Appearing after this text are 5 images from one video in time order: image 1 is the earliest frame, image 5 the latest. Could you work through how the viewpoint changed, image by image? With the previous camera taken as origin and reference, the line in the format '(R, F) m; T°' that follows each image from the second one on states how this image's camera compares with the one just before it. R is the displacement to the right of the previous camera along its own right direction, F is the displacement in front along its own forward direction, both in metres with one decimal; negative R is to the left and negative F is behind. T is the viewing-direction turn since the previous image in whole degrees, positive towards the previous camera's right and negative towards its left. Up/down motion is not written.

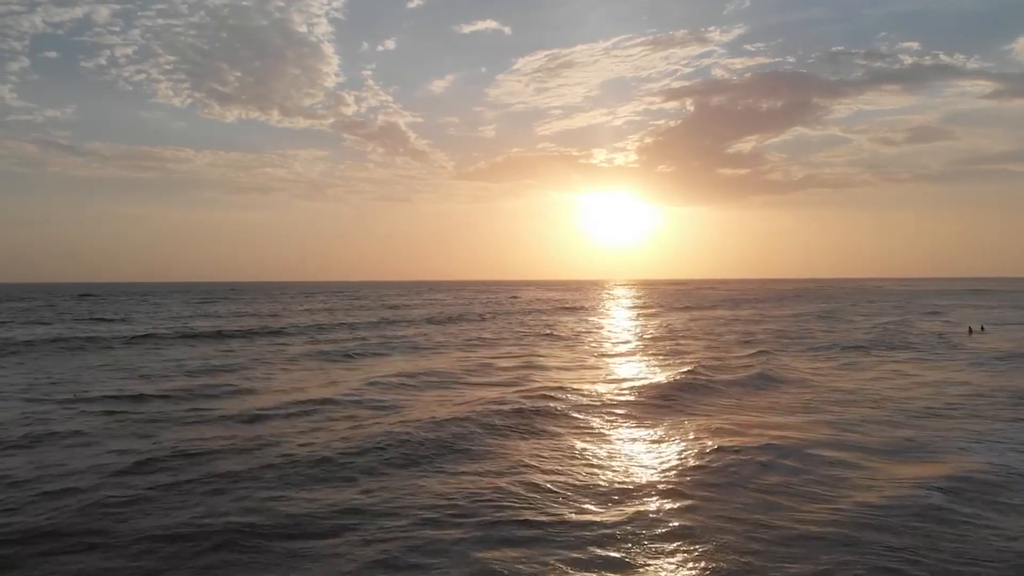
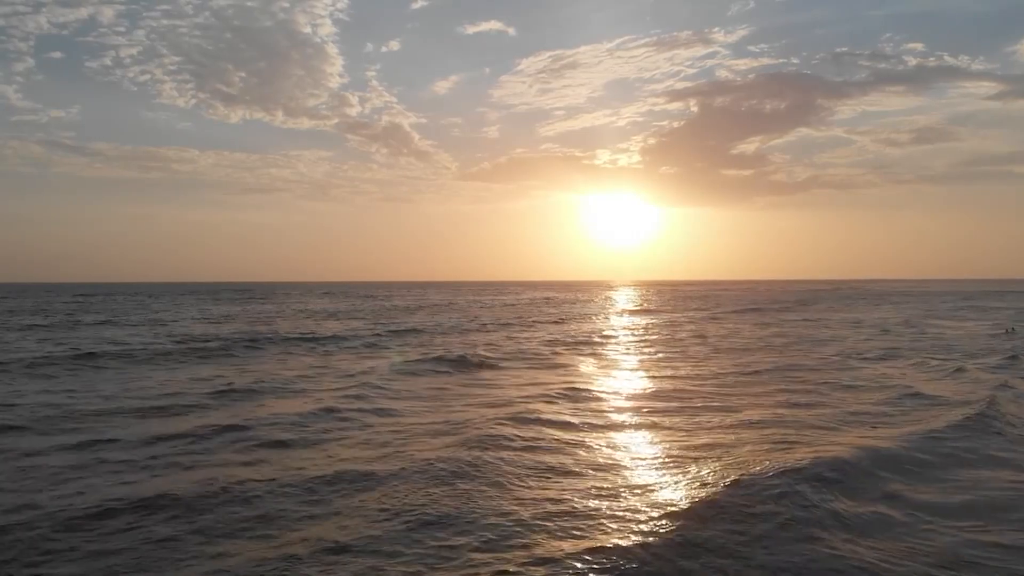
(-1.3, +2.3) m; 0°
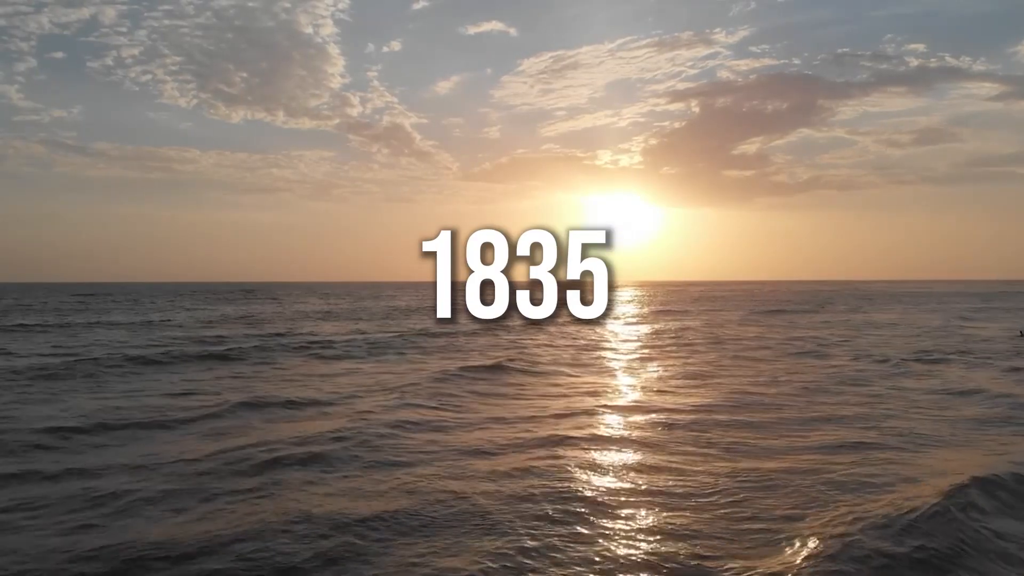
(-0.3, +1.3) m; 0°
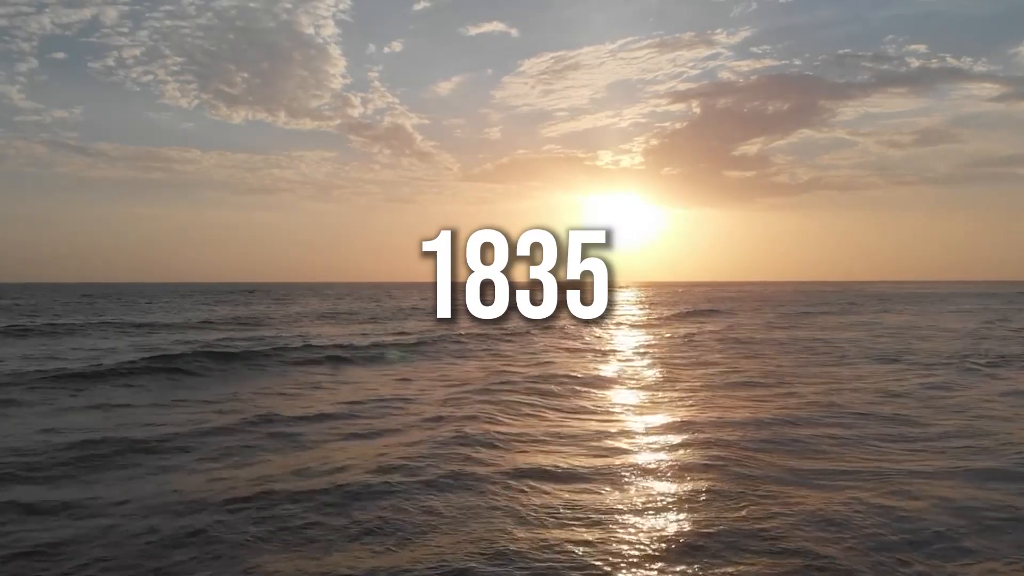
(+0.1, +1.7) m; 0°
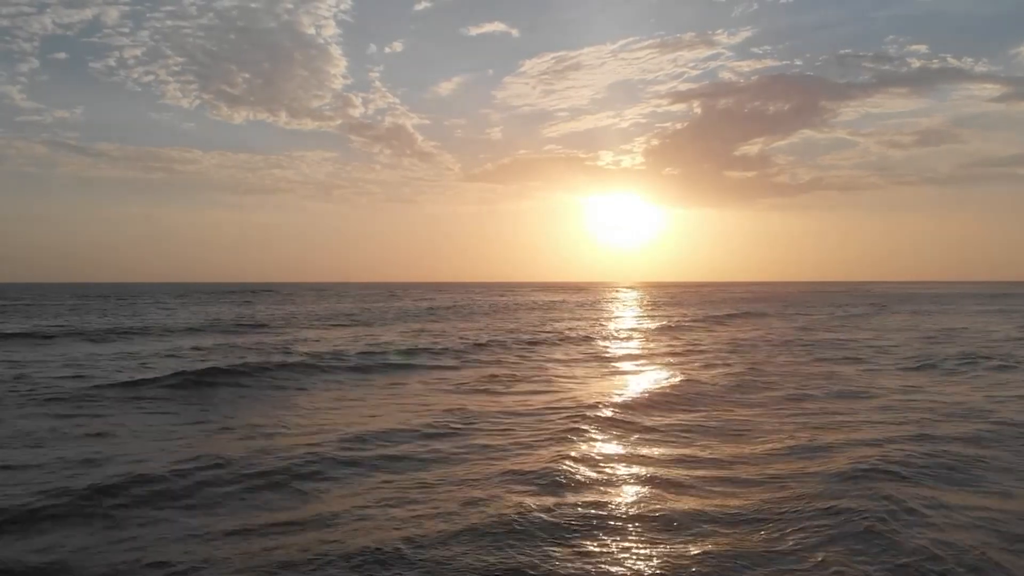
(-1.1, +2.3) m; 0°
